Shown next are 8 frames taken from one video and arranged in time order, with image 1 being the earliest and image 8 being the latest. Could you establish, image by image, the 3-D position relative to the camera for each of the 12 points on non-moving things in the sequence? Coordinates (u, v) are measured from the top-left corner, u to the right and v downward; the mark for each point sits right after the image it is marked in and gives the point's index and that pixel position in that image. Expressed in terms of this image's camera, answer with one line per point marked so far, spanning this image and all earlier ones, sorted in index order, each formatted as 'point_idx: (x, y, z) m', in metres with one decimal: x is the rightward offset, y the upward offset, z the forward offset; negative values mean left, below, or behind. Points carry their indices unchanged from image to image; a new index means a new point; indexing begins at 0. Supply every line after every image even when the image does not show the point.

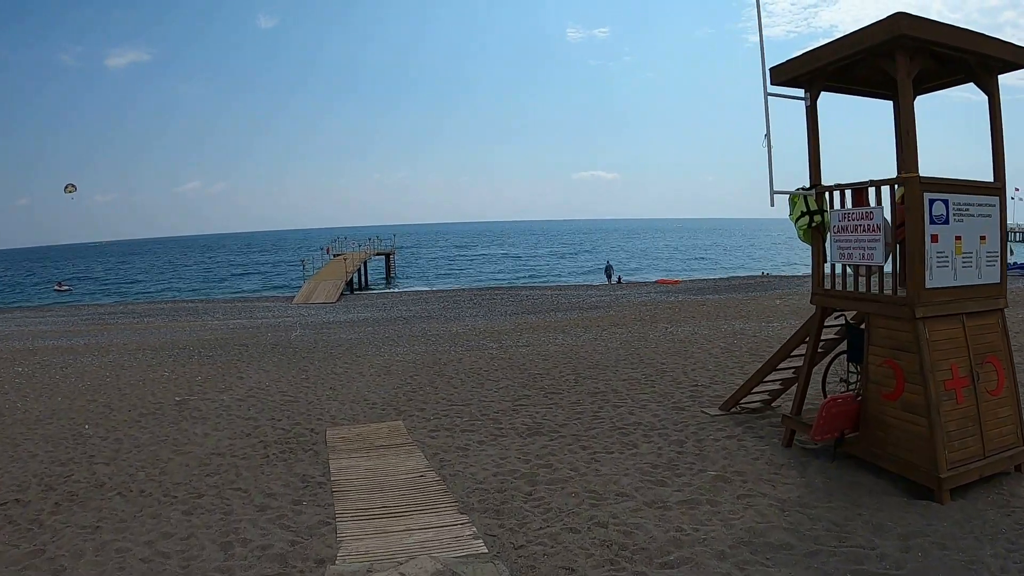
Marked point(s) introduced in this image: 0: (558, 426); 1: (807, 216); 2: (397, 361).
0: (+0.5, -1.5, +7.6) m
1: (+2.5, +0.6, +6.0) m
2: (-2.2, -1.4, +13.7) m
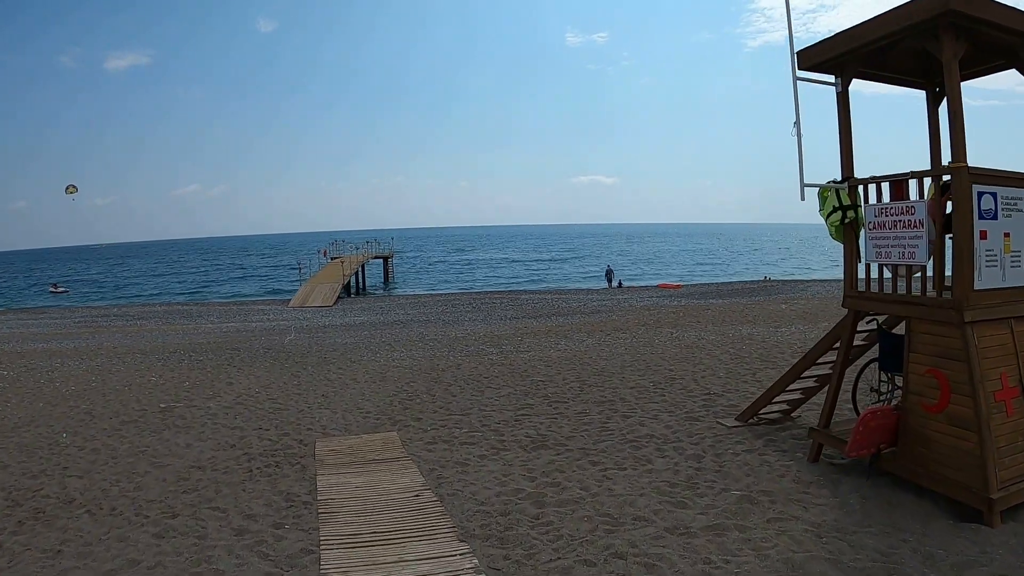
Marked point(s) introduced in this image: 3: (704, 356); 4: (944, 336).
0: (+0.5, -1.5, +7.0) m
1: (+2.6, +0.6, +5.5) m
2: (-2.2, -1.5, +13.2) m
3: (+3.5, -1.3, +12.7) m
4: (+3.1, -0.3, +5.0) m
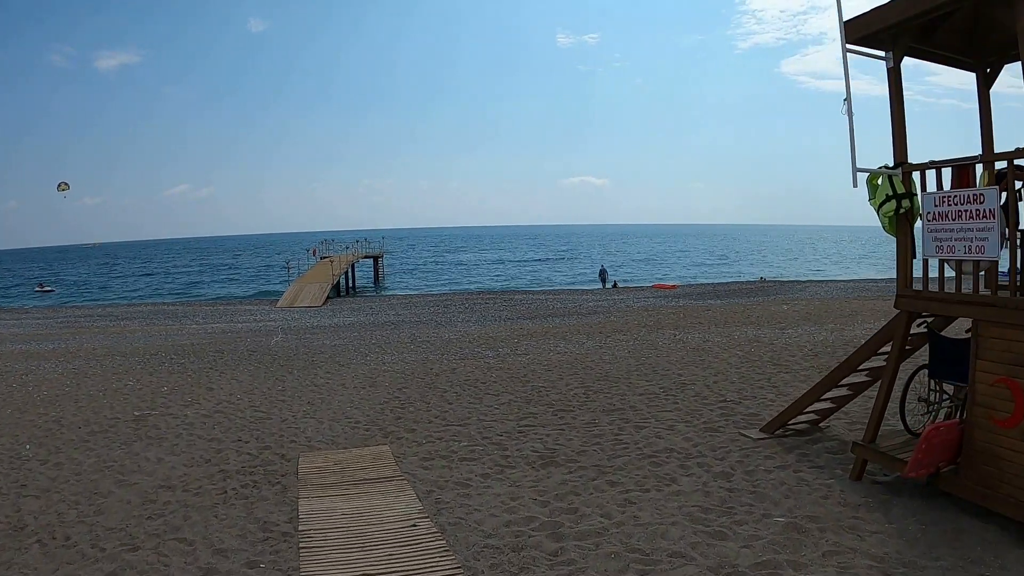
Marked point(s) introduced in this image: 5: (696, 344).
0: (+0.6, -1.5, +6.4) m
1: (+2.6, +0.6, +4.9) m
2: (-2.3, -1.5, +12.5) m
3: (+3.5, -1.3, +12.1) m
4: (+3.1, -0.3, +4.3) m
5: (+3.8, -1.2, +14.6) m
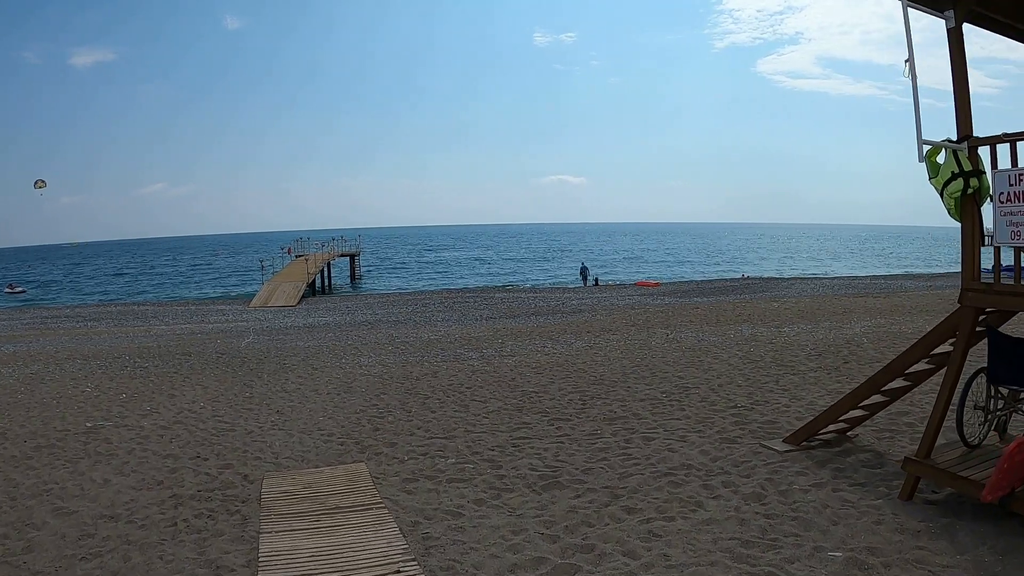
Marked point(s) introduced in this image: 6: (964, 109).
0: (+0.5, -1.5, +5.6) m
1: (+2.6, +0.6, +4.2) m
2: (-2.5, -1.5, +11.6) m
3: (+3.2, -1.2, +11.4) m
4: (+3.2, -0.3, +3.7) m
5: (+3.5, -1.1, +13.9) m
6: (+2.7, +1.1, +4.3) m
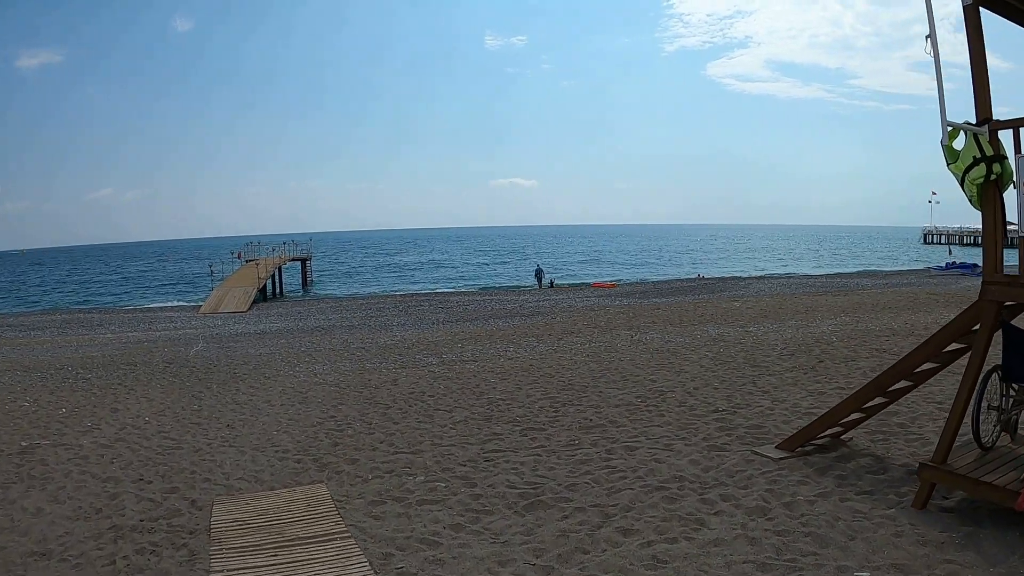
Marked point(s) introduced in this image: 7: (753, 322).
0: (+0.4, -1.5, +5.1) m
1: (+2.6, +0.7, +3.8) m
2: (-3.0, -1.5, +11.0) m
3: (+2.7, -1.2, +11.1) m
4: (+3.1, -0.2, +3.4) m
5: (+2.8, -1.1, +13.6) m
6: (+2.6, +1.1, +3.9) m
7: (+5.7, -0.8, +16.7) m
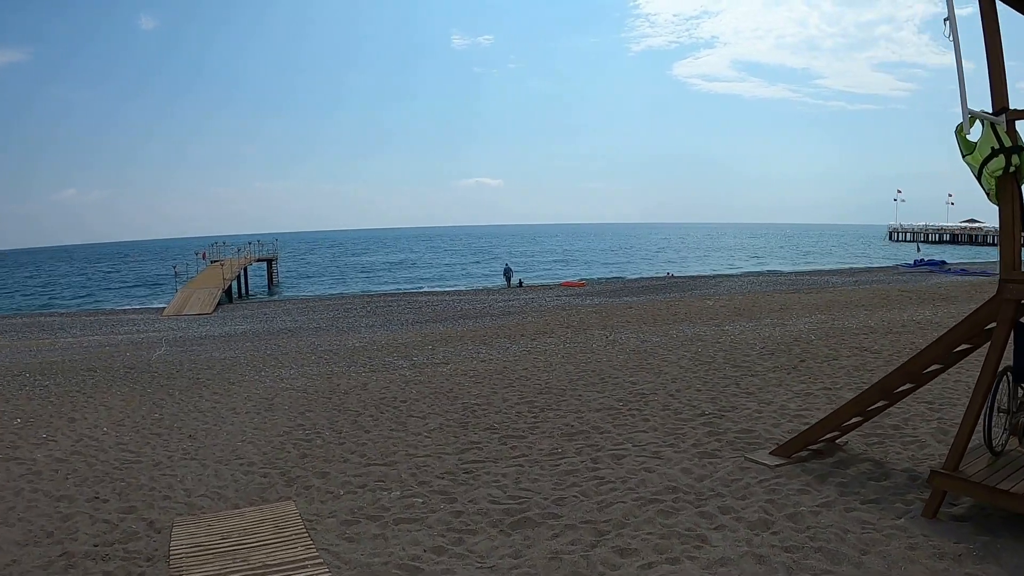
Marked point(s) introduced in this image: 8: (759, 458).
0: (+0.3, -1.5, +4.8) m
1: (+2.5, +0.7, +3.6) m
2: (-3.4, -1.5, +10.5) m
3: (+2.3, -1.2, +10.9) m
4: (+3.1, -0.2, +3.1) m
5: (+2.3, -1.1, +13.4) m
6: (+2.6, +1.1, +3.7) m
7: (+5.1, -0.8, +16.6) m
8: (+1.9, -1.4, +5.5) m
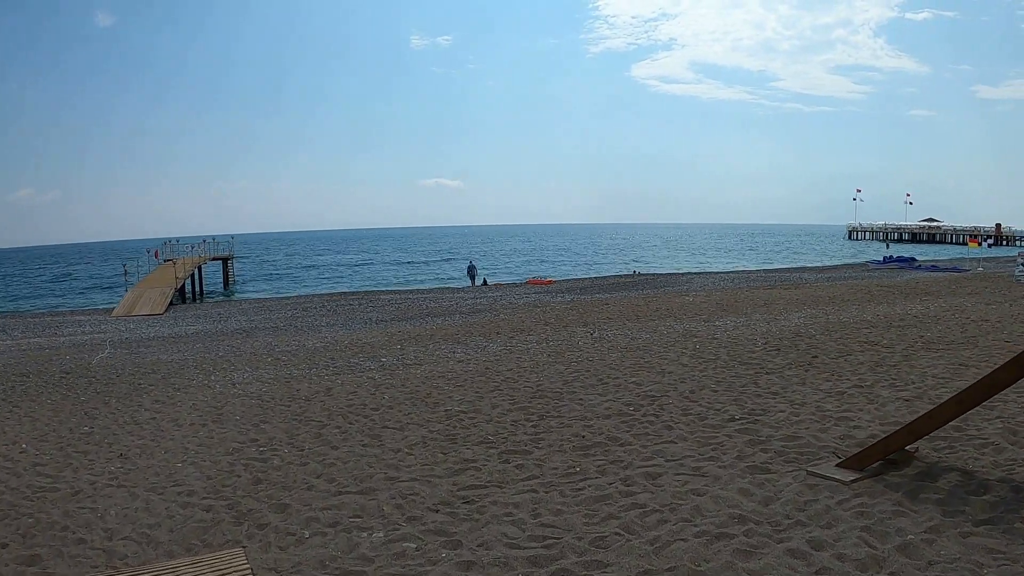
0: (+0.4, -1.3, +3.7) m
1: (+2.7, +0.8, +2.6) m
2: (-3.6, -1.4, +9.1) m
3: (+2.1, -1.1, +9.9) m
4: (+3.3, -0.1, +2.2) m
5: (+2.0, -1.0, +12.3) m
6: (+2.7, +1.3, +2.7) m
7: (+4.6, -0.6, +15.7) m
8: (+2.0, -1.2, +4.5) m
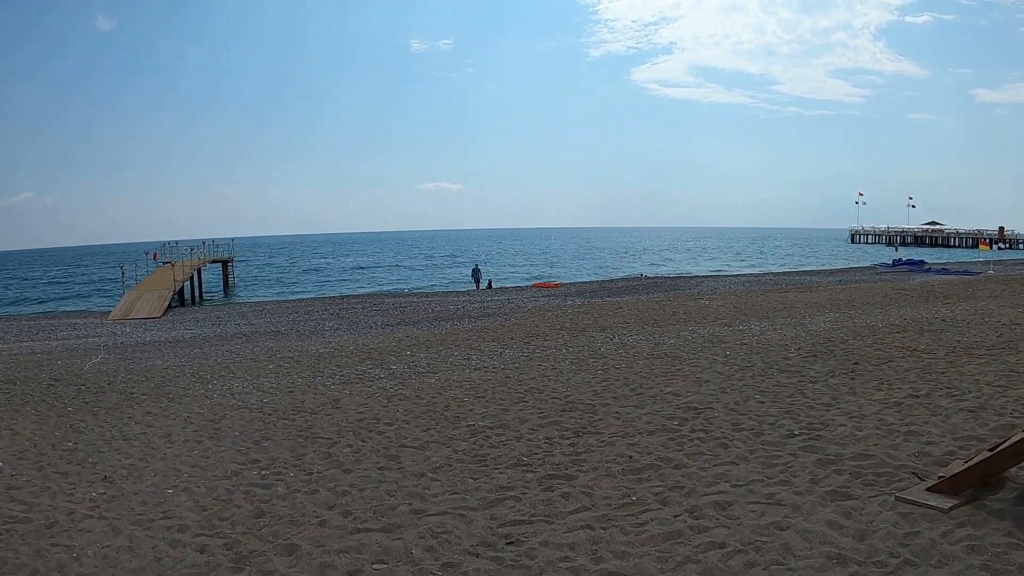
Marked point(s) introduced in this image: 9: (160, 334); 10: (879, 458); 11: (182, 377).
0: (+0.7, -1.3, +2.9) m
1: (+3.0, +0.8, +1.9) m
2: (-3.3, -1.5, +8.4) m
3: (+2.4, -1.1, +9.1) m
4: (+3.6, -0.1, +1.4) m
5: (+2.2, -1.0, +11.6) m
6: (+3.0, +1.3, +2.0) m
7: (+4.8, -0.7, +15.0) m
8: (+2.3, -1.2, +3.8) m
9: (-9.8, -1.3, +19.3) m
10: (+2.8, -1.2, +5.4) m
11: (-5.6, -1.5, +11.9) m
